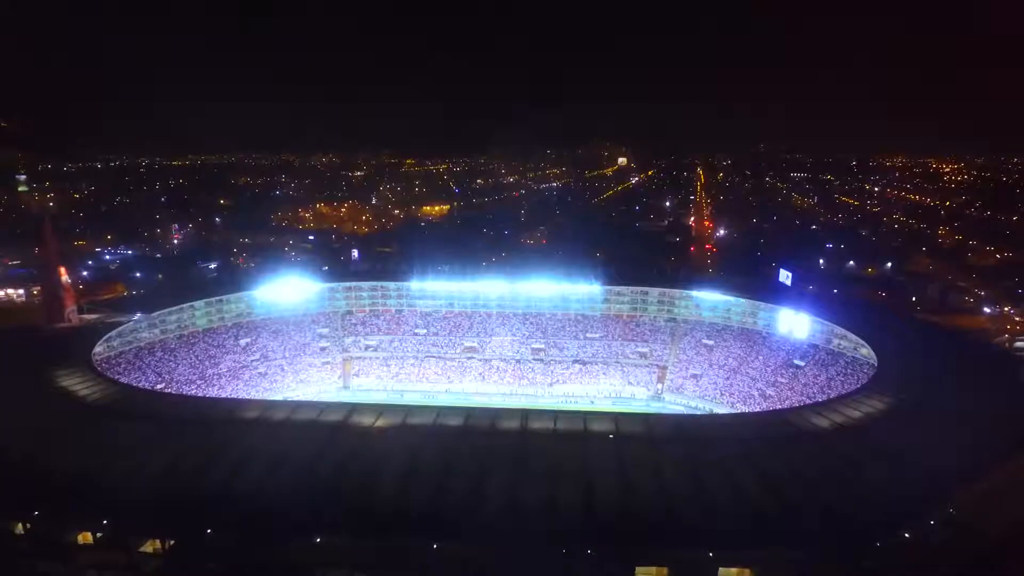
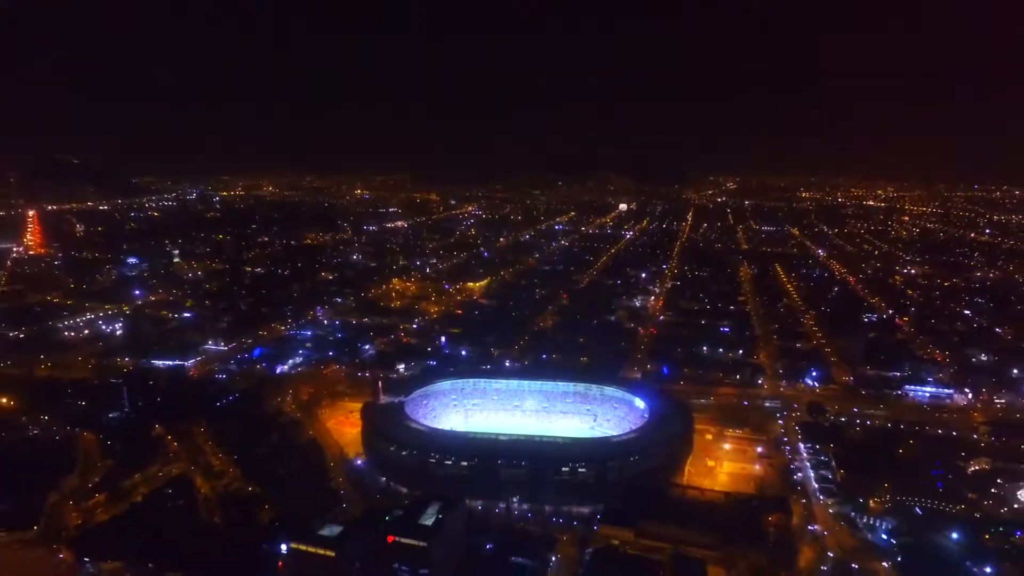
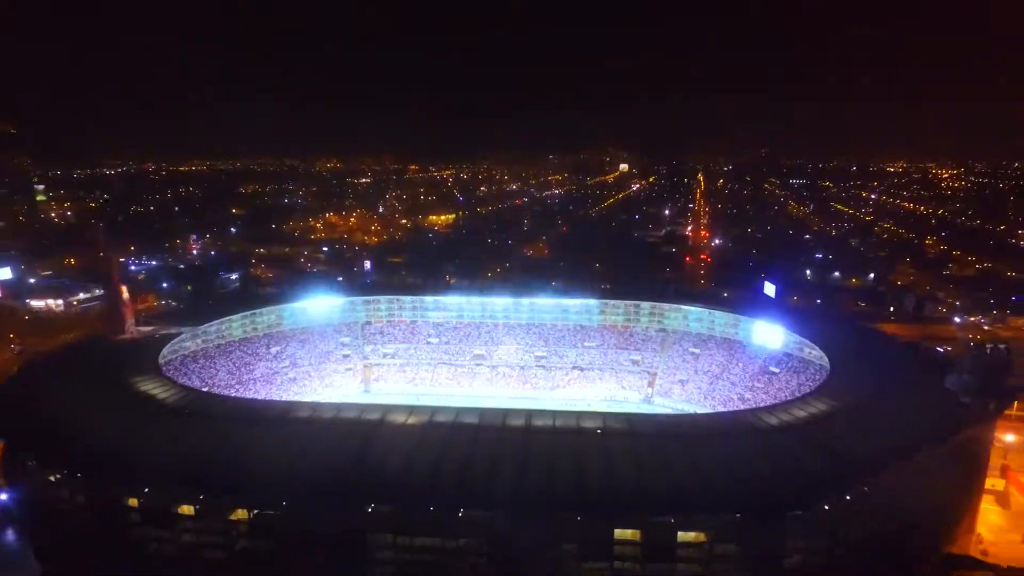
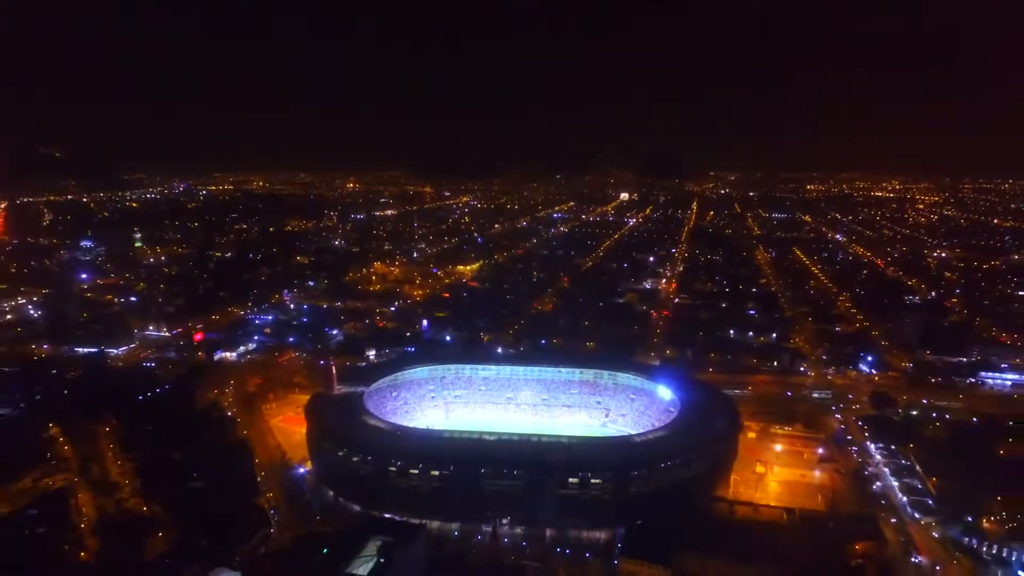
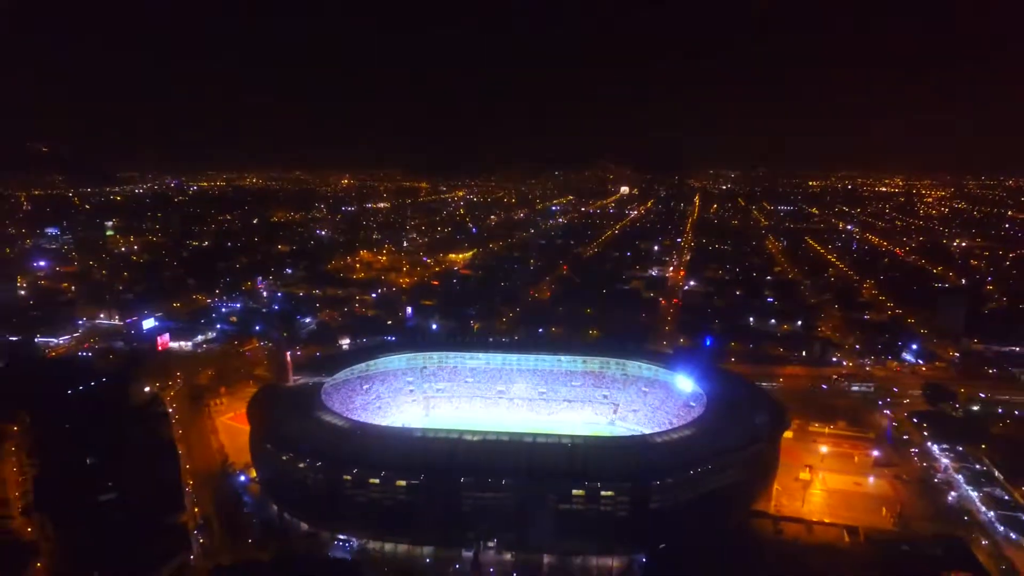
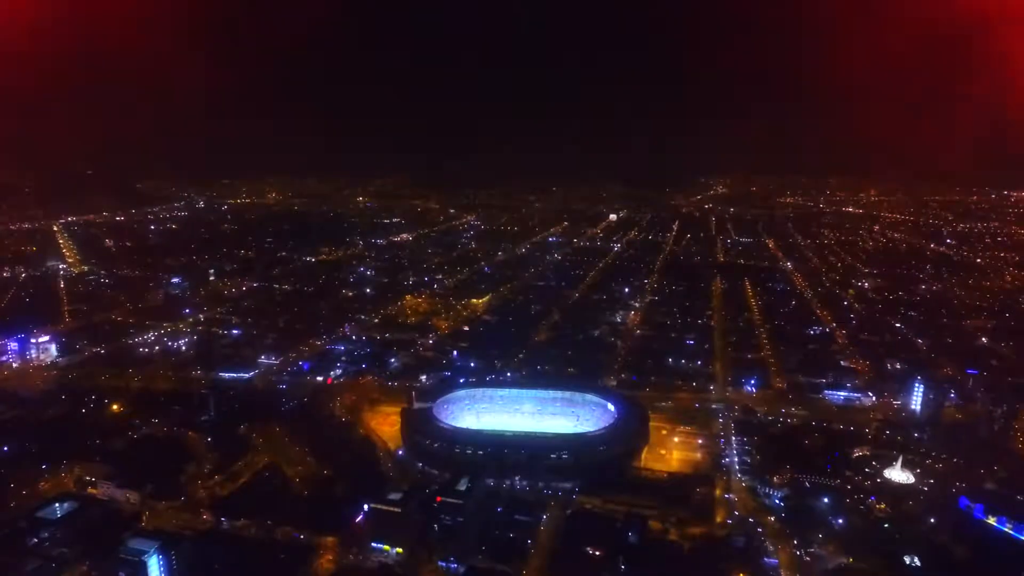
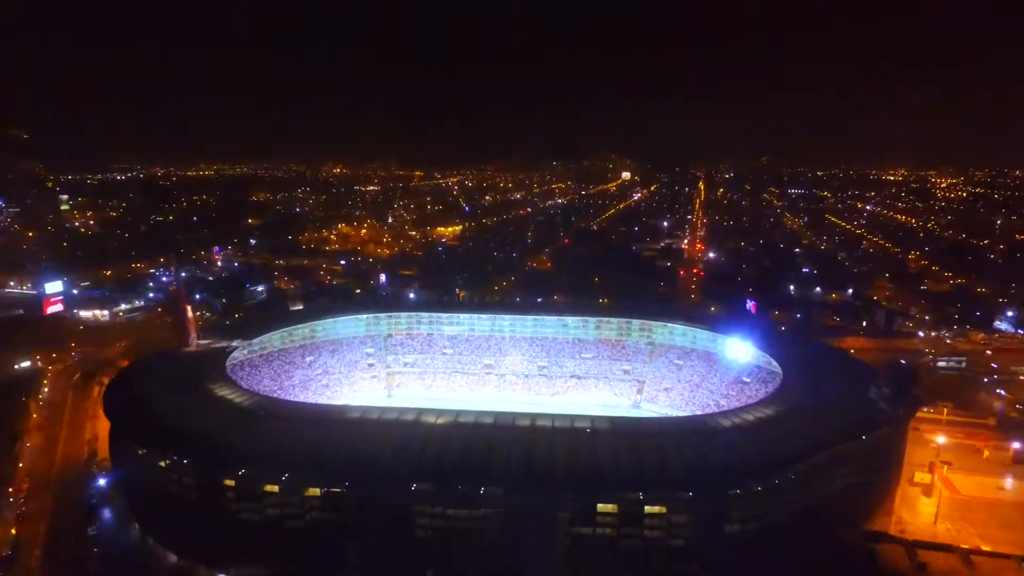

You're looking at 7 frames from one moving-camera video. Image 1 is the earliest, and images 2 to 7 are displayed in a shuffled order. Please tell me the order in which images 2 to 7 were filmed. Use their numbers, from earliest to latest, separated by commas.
3, 7, 5, 4, 2, 6
